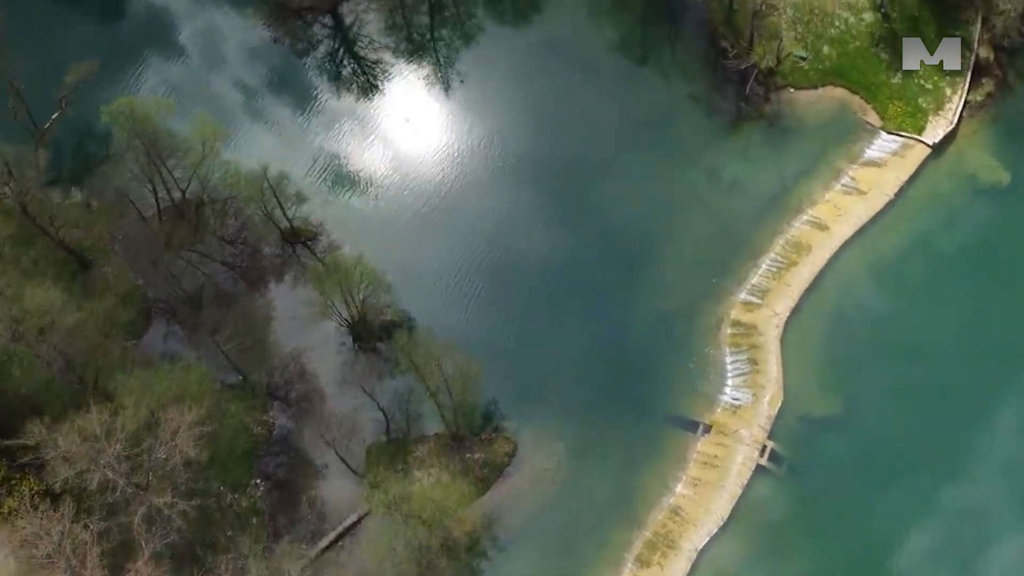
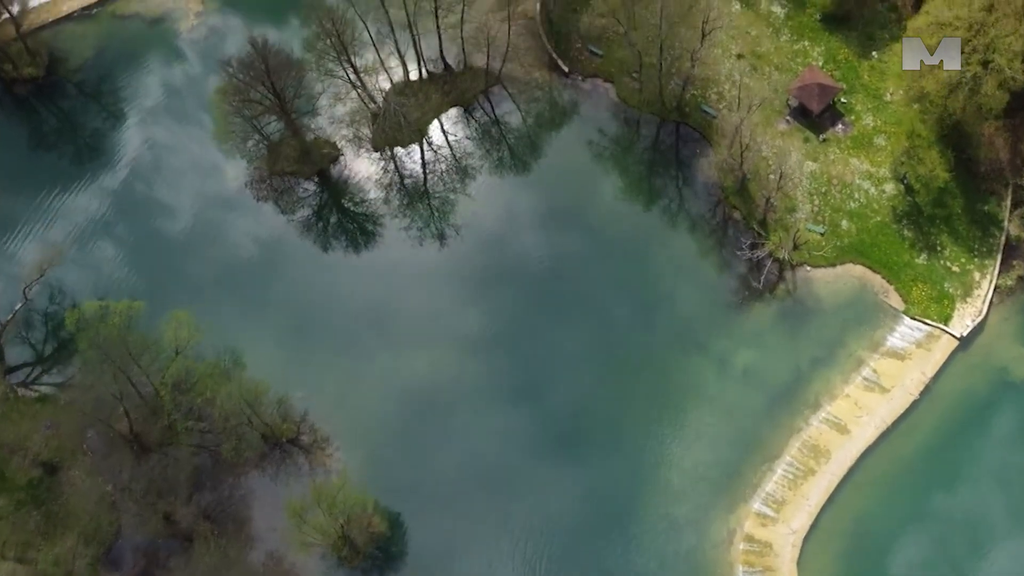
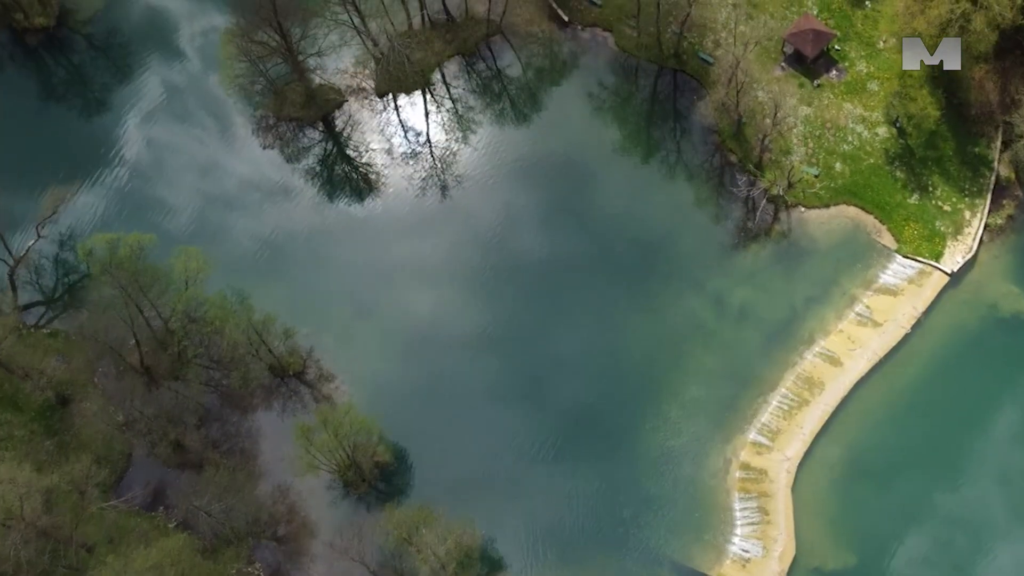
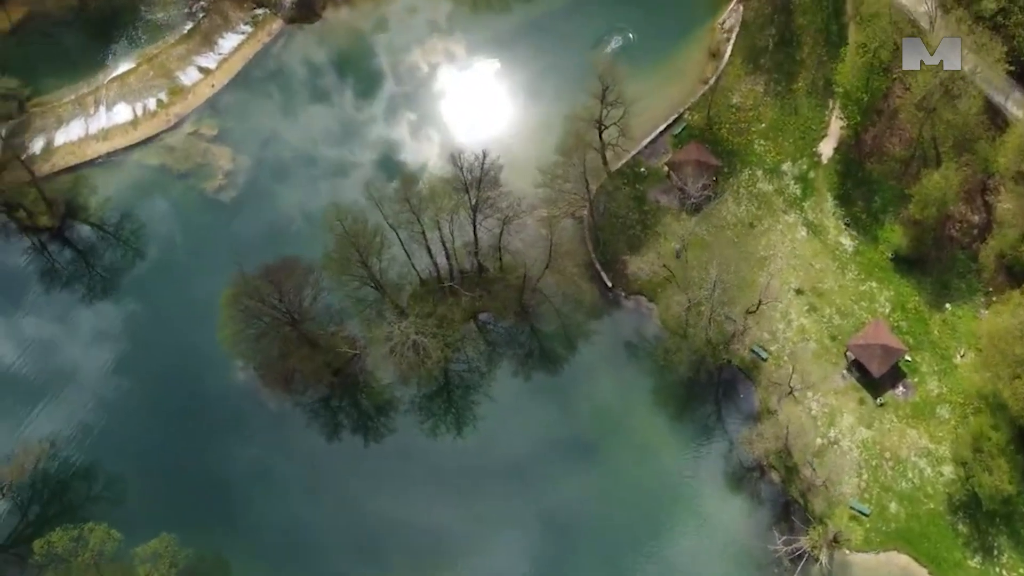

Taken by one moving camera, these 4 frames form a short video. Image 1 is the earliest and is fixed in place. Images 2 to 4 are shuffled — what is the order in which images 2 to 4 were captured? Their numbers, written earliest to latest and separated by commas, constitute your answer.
3, 2, 4
